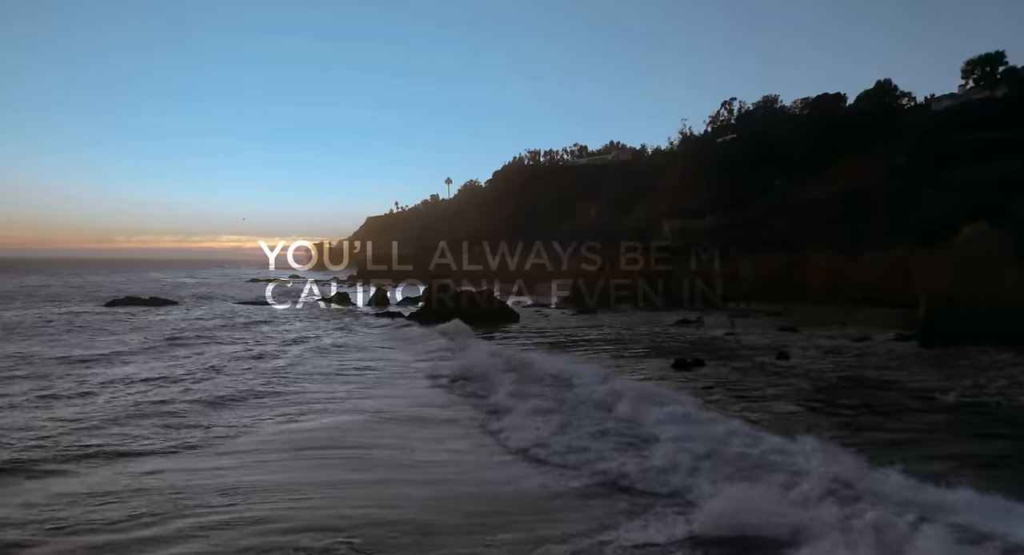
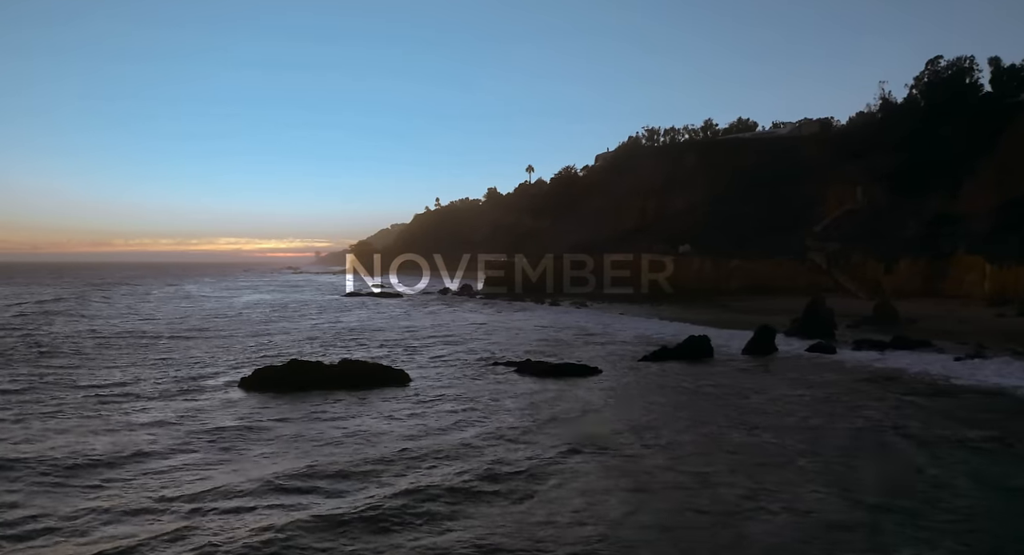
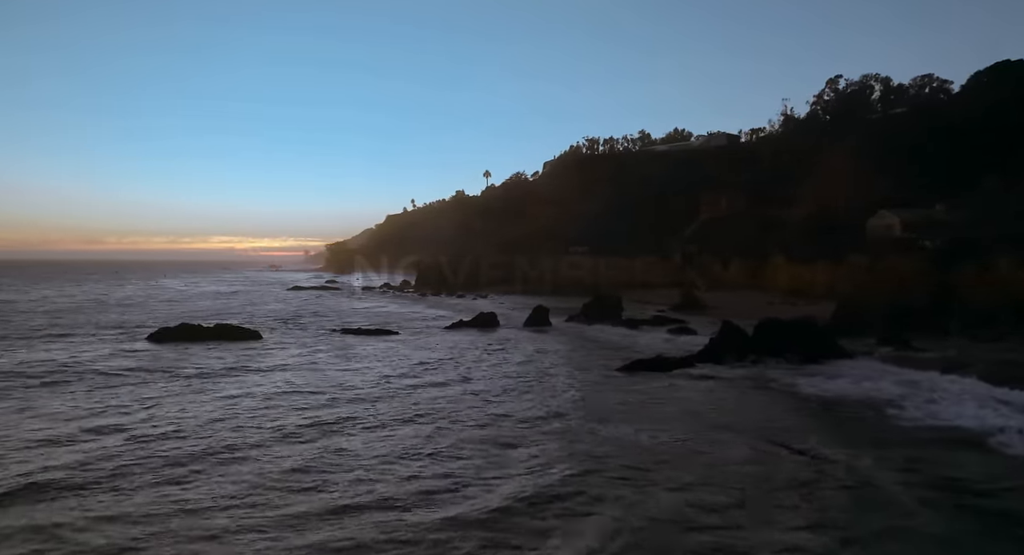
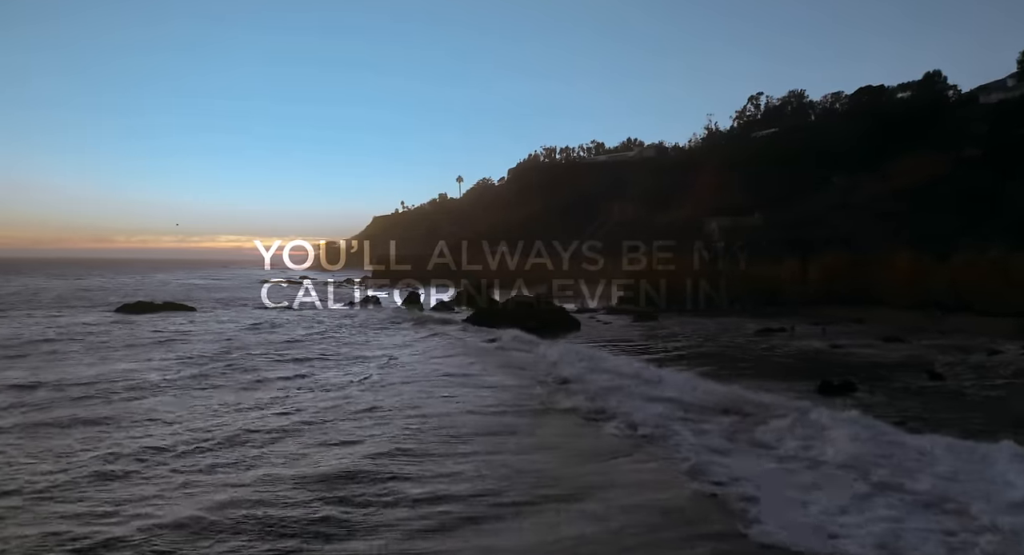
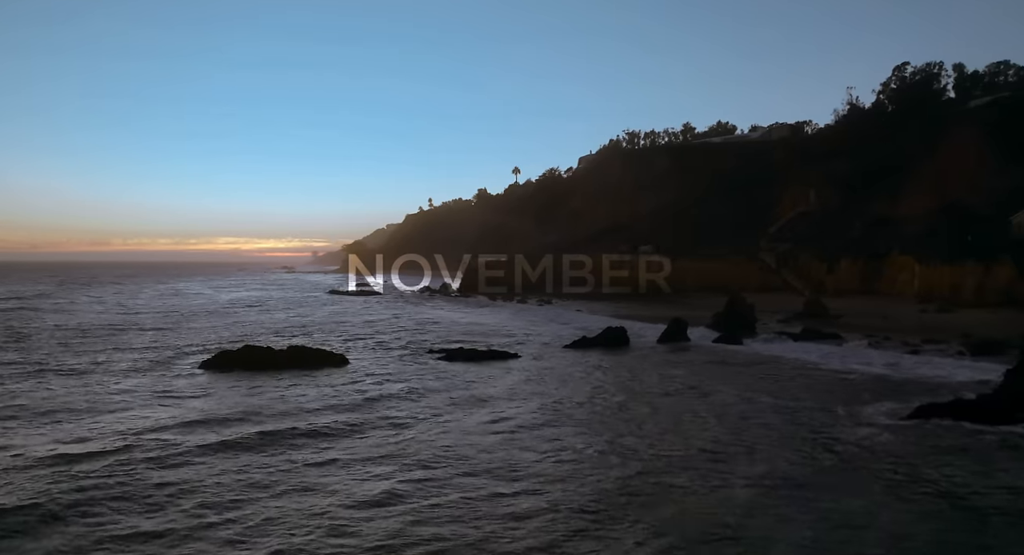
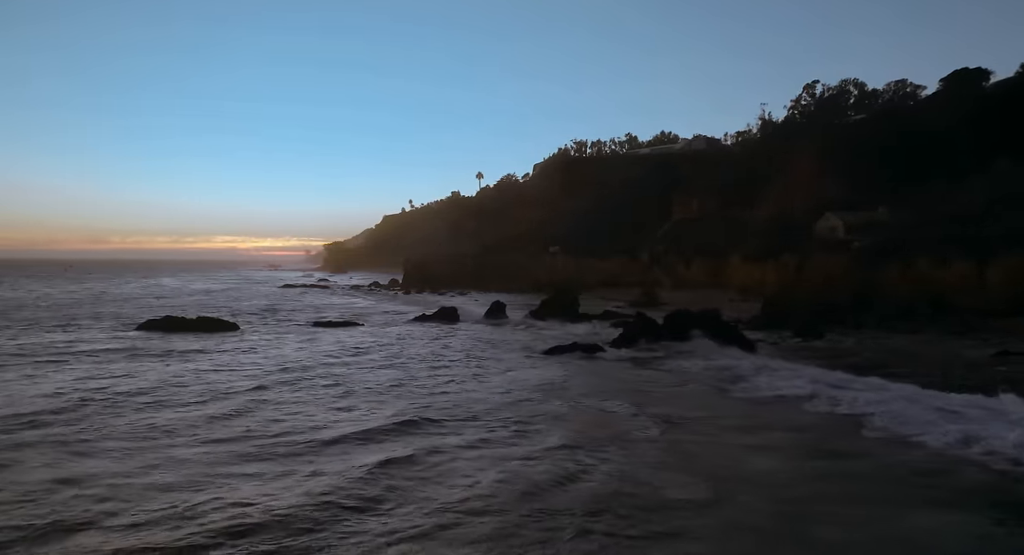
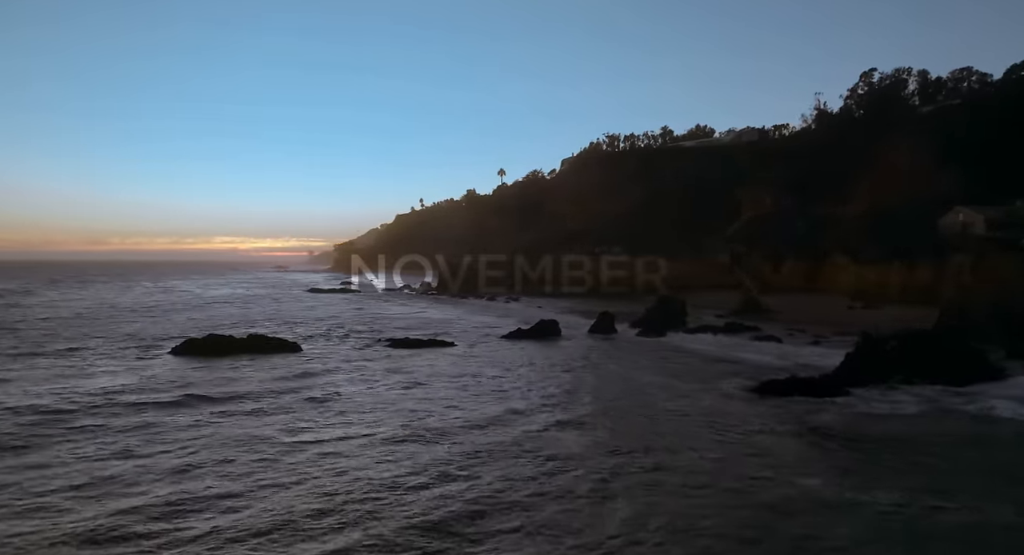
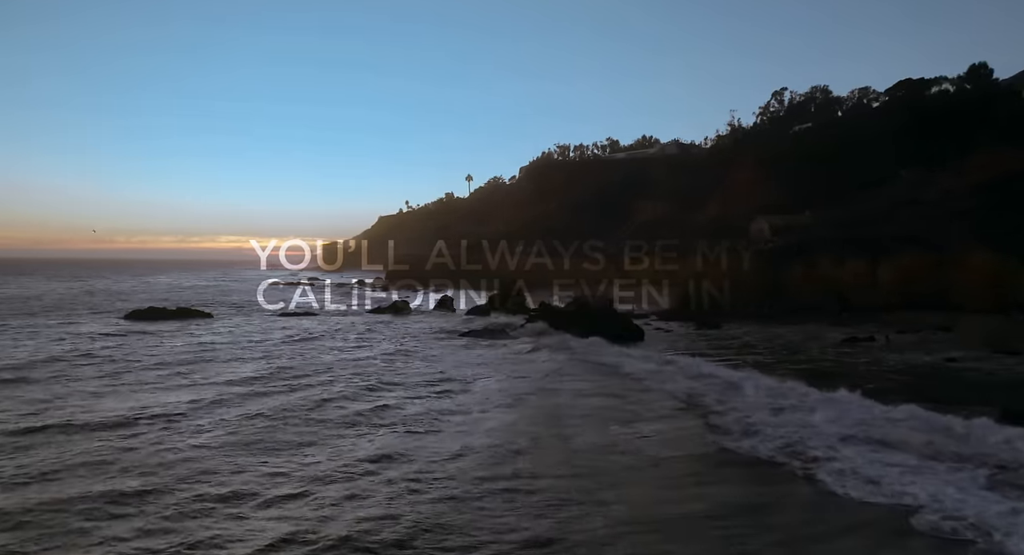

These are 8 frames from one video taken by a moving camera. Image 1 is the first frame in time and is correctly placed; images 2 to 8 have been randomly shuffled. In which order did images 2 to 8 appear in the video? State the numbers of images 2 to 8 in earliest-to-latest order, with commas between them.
4, 8, 6, 3, 7, 5, 2
